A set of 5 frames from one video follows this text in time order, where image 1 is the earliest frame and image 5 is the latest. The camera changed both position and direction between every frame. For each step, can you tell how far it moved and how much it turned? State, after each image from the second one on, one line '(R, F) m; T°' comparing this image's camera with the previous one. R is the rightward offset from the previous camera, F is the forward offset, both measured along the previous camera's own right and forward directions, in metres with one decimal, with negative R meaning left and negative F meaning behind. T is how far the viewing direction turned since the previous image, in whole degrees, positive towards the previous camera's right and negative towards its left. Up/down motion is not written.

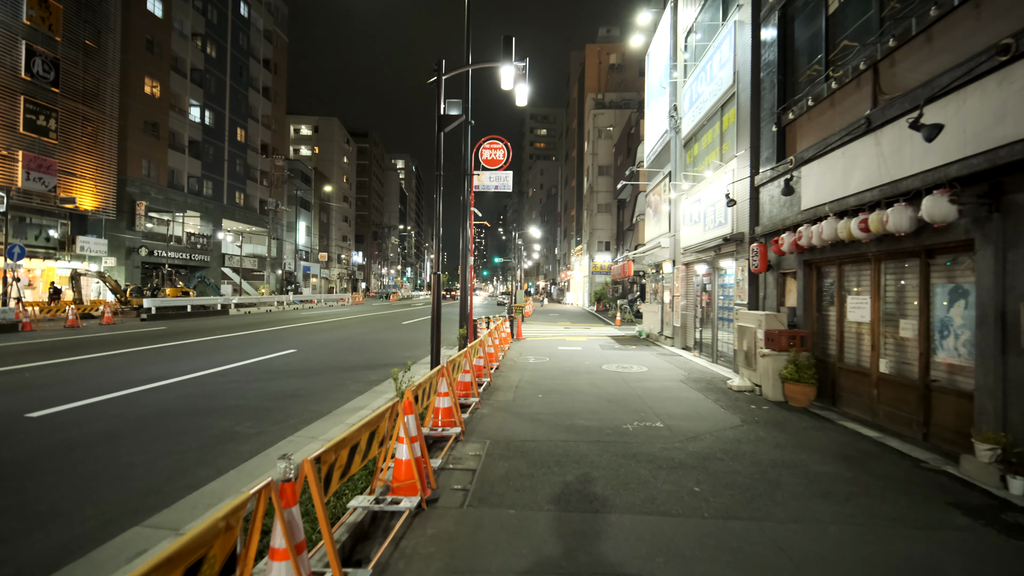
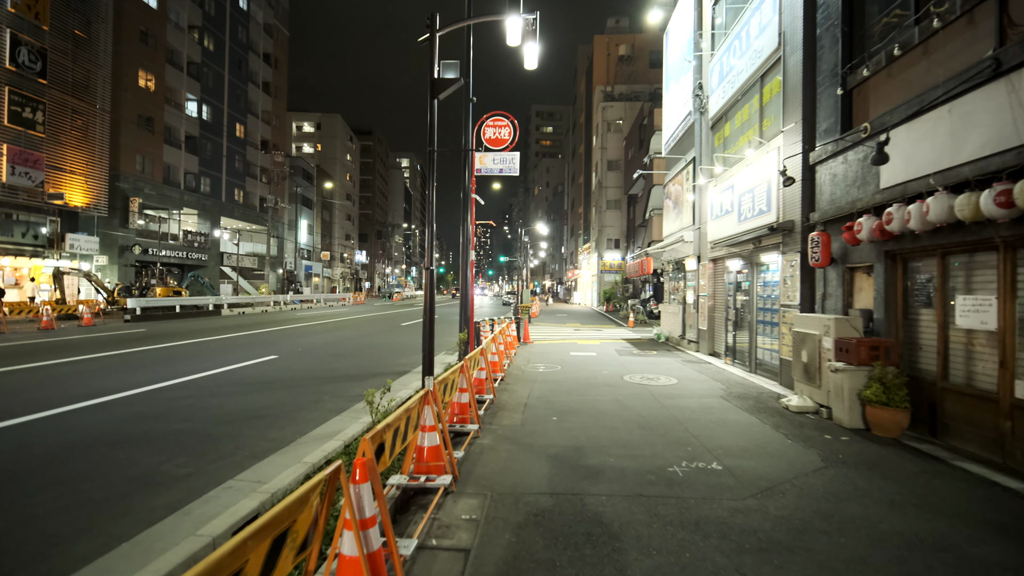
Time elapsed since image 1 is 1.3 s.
(0.0, +1.6) m; -1°
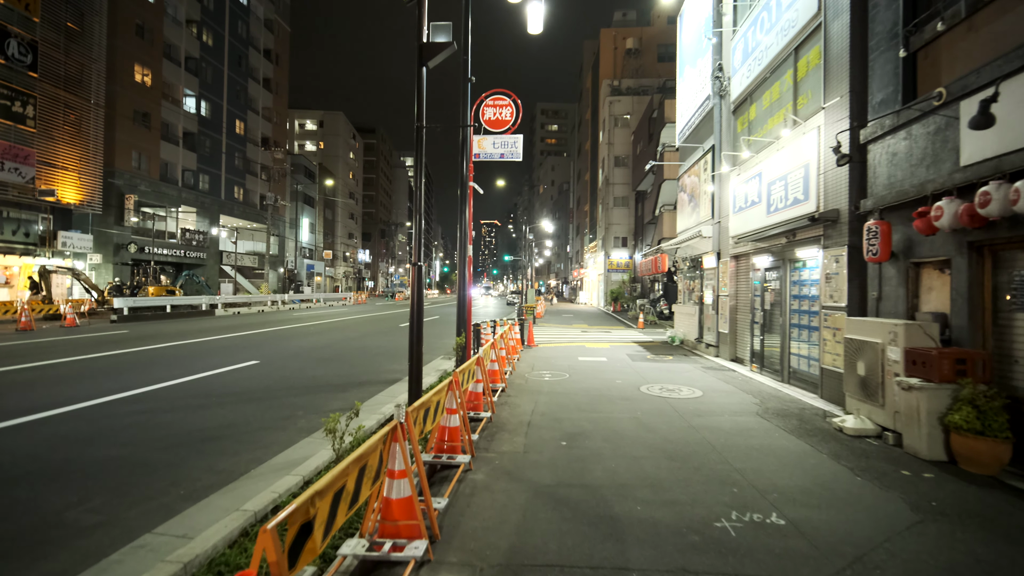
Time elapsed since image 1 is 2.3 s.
(+0.1, +1.1) m; -1°
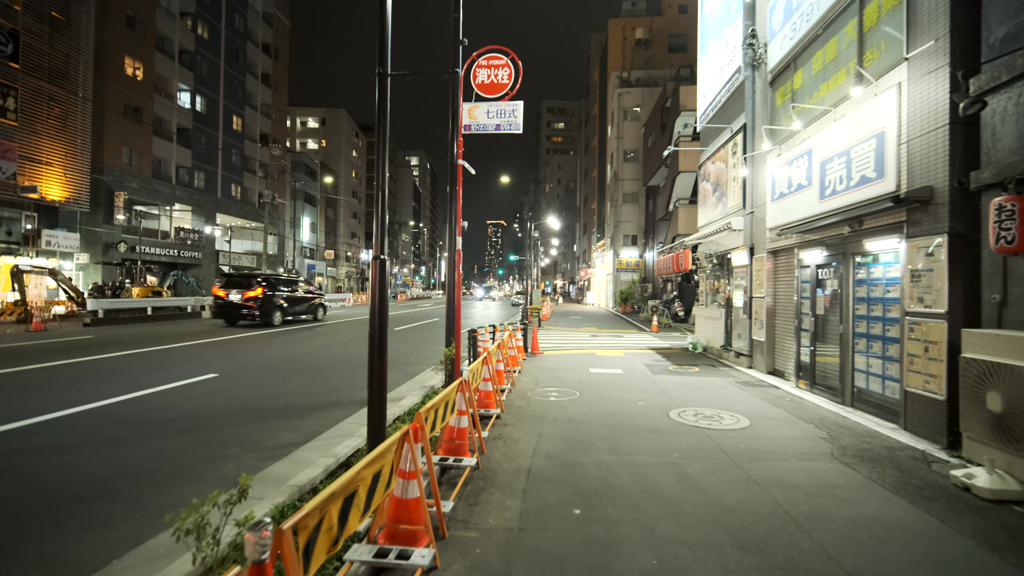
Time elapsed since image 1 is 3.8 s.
(+0.1, +1.7) m; -1°
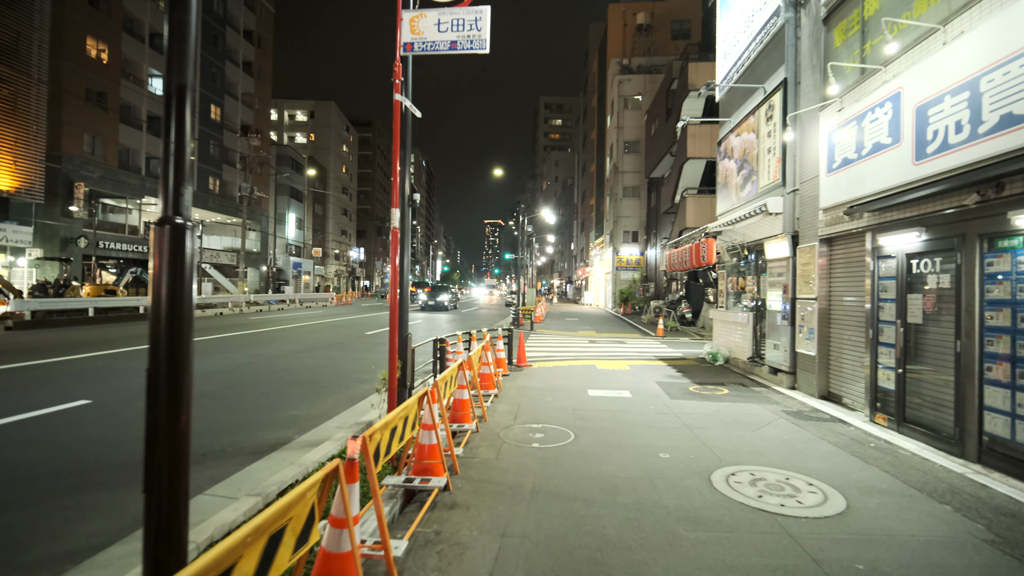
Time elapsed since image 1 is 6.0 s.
(+0.4, +2.6) m; 0°
